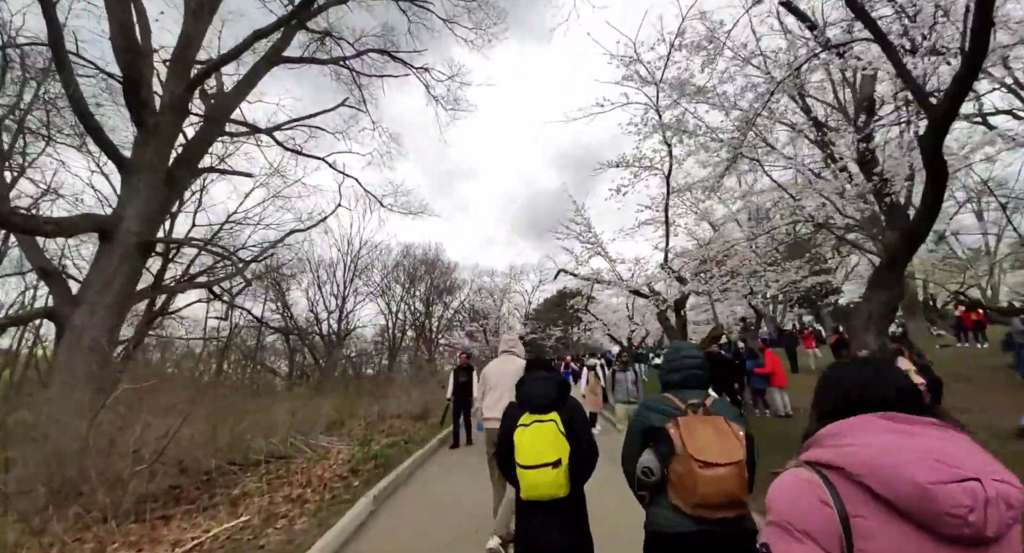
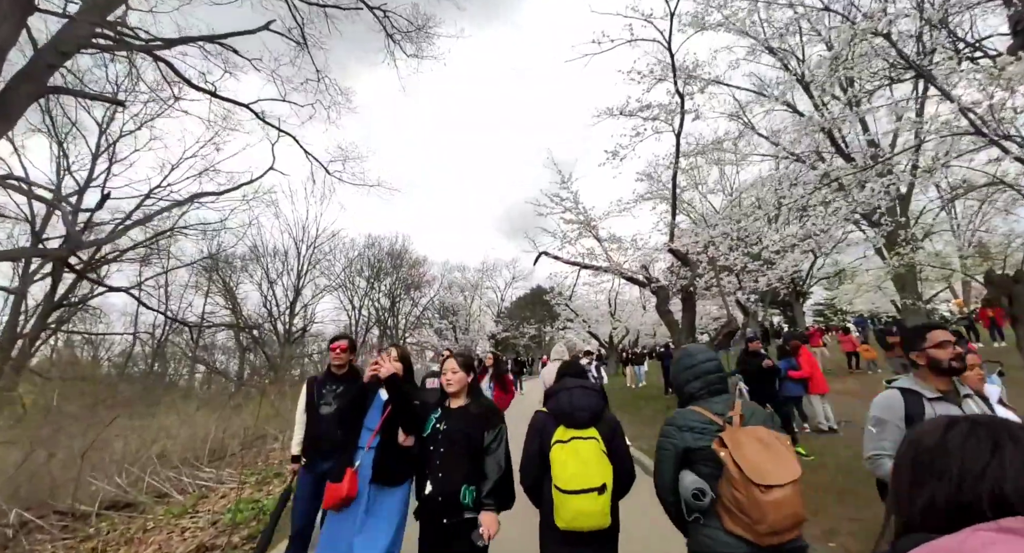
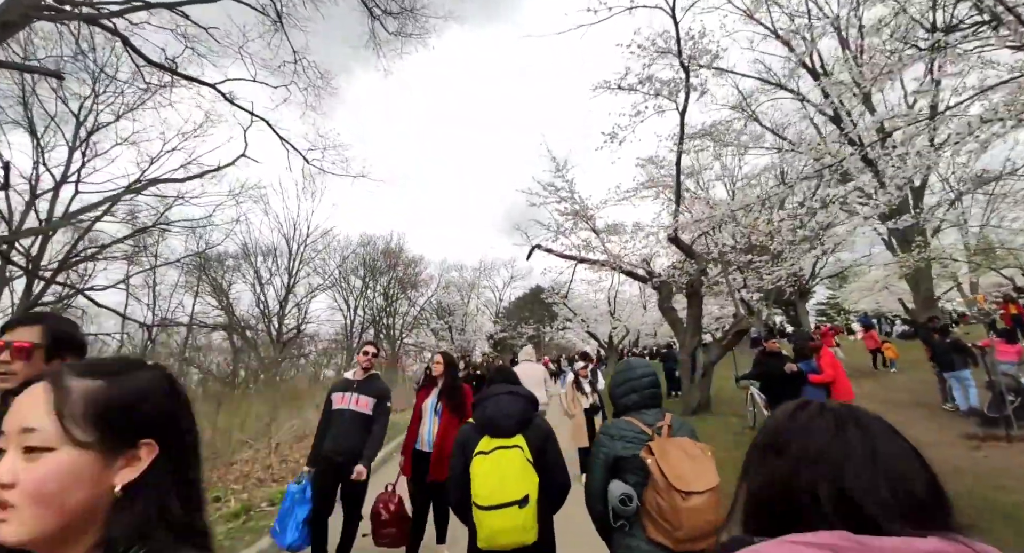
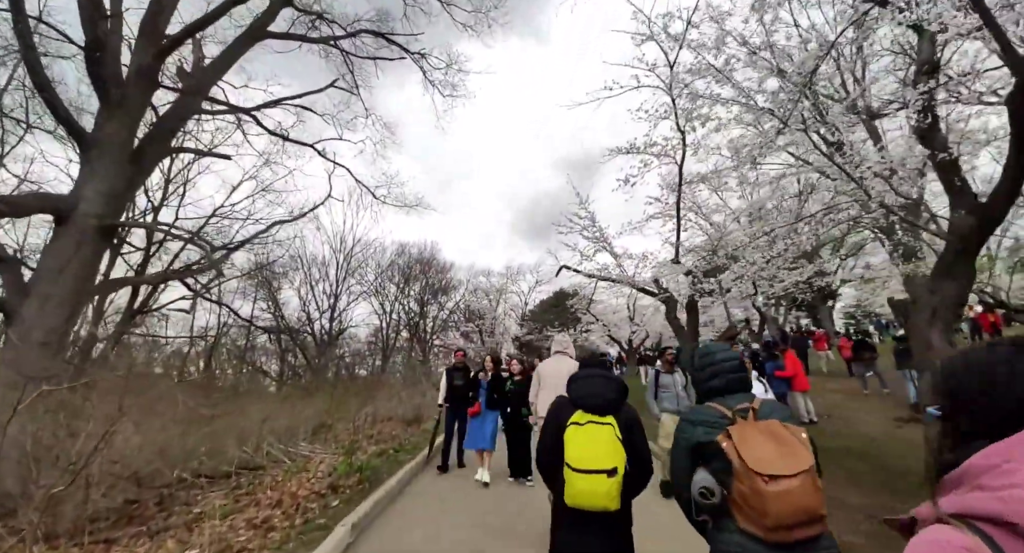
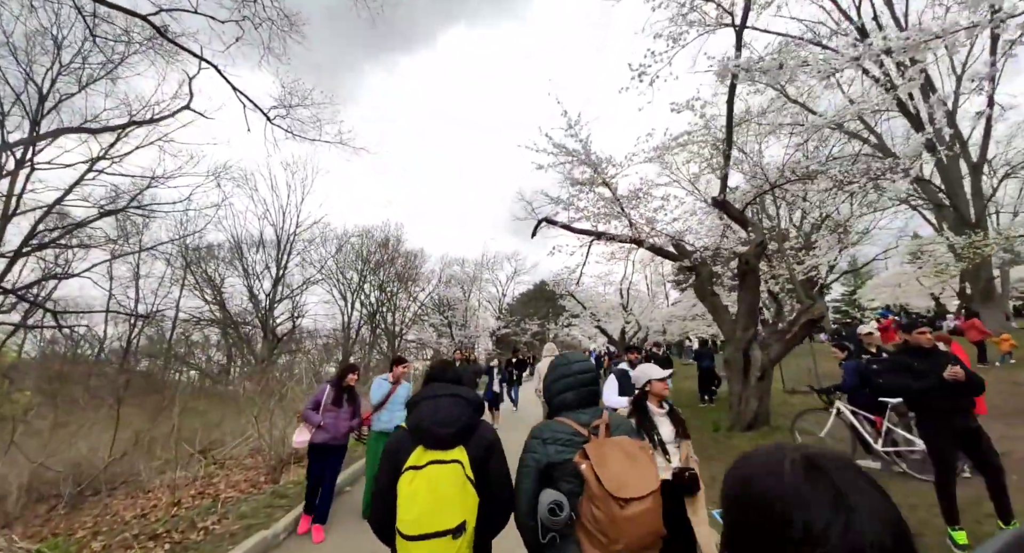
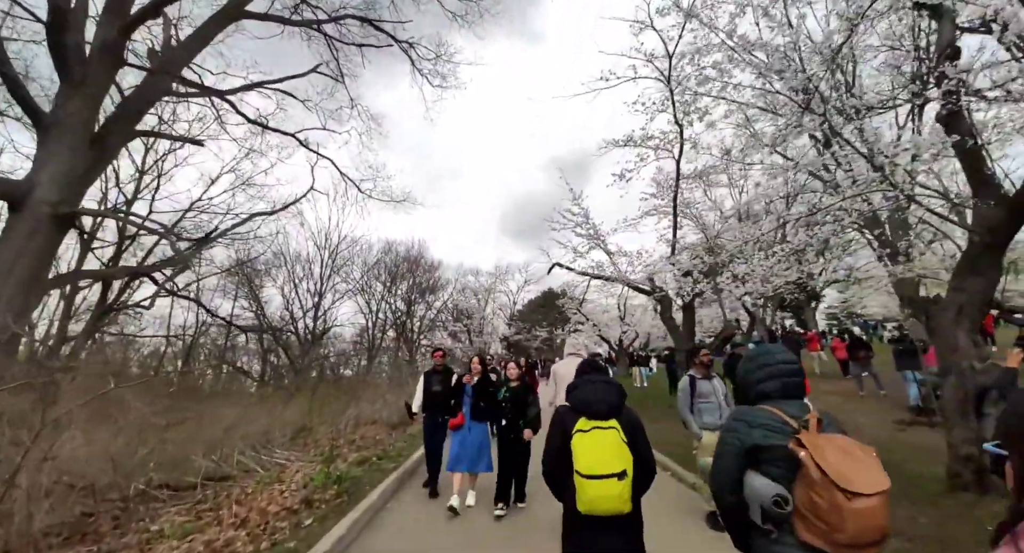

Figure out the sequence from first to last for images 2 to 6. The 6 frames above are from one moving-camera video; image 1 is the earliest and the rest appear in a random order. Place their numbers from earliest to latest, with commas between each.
4, 6, 2, 3, 5
